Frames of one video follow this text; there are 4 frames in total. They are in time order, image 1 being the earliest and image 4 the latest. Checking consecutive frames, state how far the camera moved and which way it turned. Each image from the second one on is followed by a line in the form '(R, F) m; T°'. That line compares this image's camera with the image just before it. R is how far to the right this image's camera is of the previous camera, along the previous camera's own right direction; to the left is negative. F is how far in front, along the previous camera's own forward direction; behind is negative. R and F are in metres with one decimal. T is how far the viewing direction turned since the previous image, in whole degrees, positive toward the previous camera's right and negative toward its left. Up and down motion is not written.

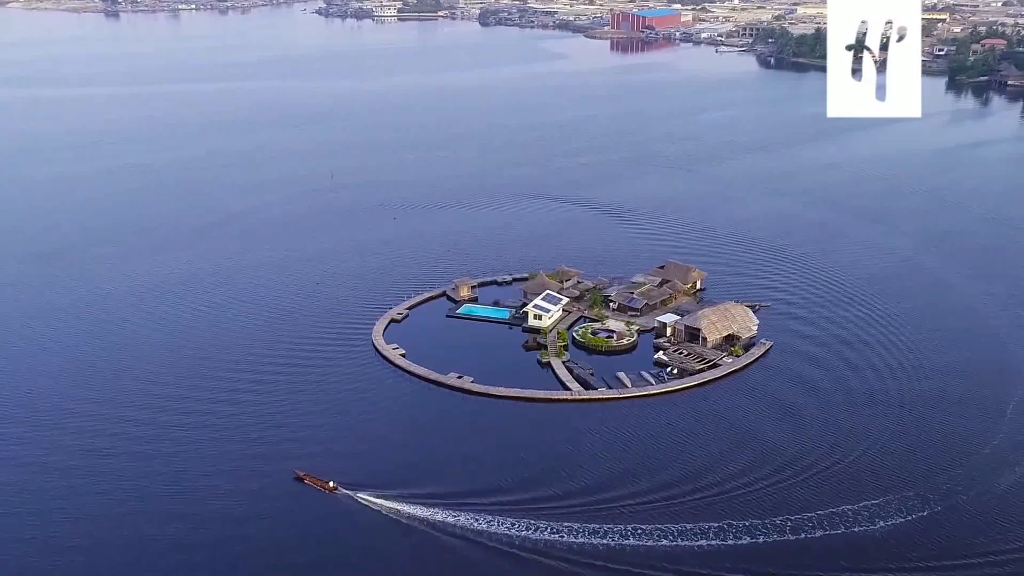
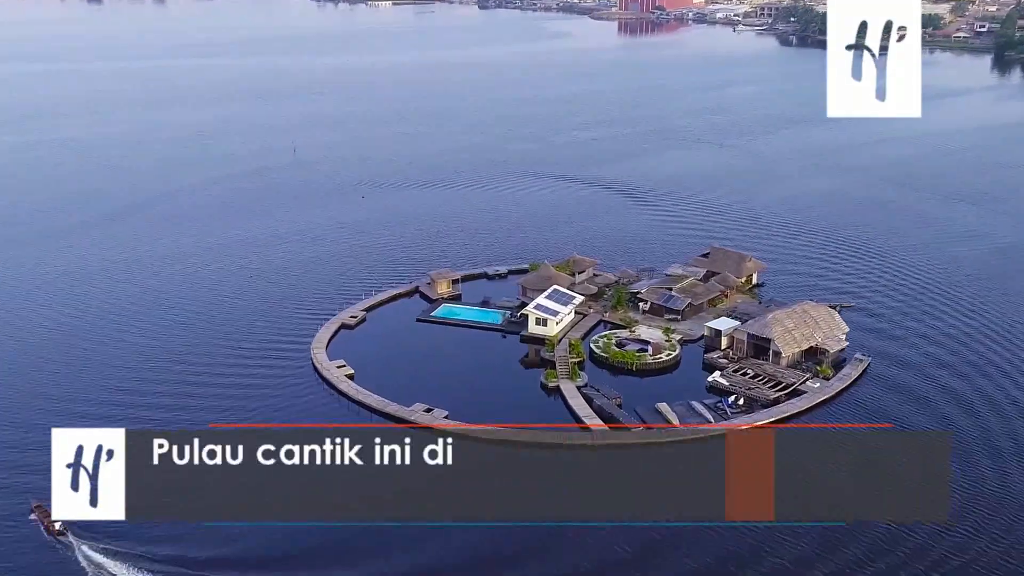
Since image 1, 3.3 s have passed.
(+0.1, +3.8) m; 0°
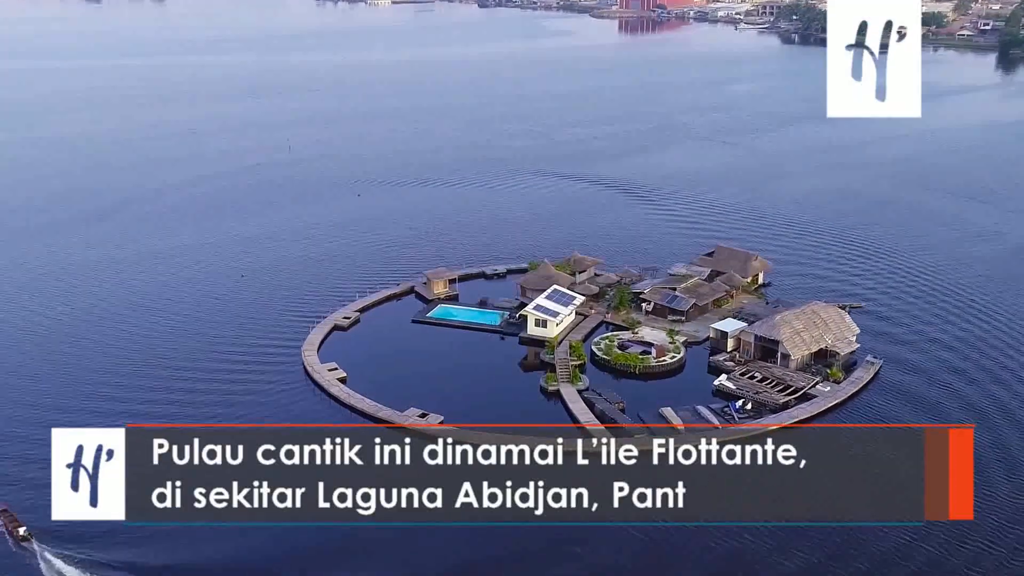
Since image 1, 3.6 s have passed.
(0.0, +0.3) m; 0°
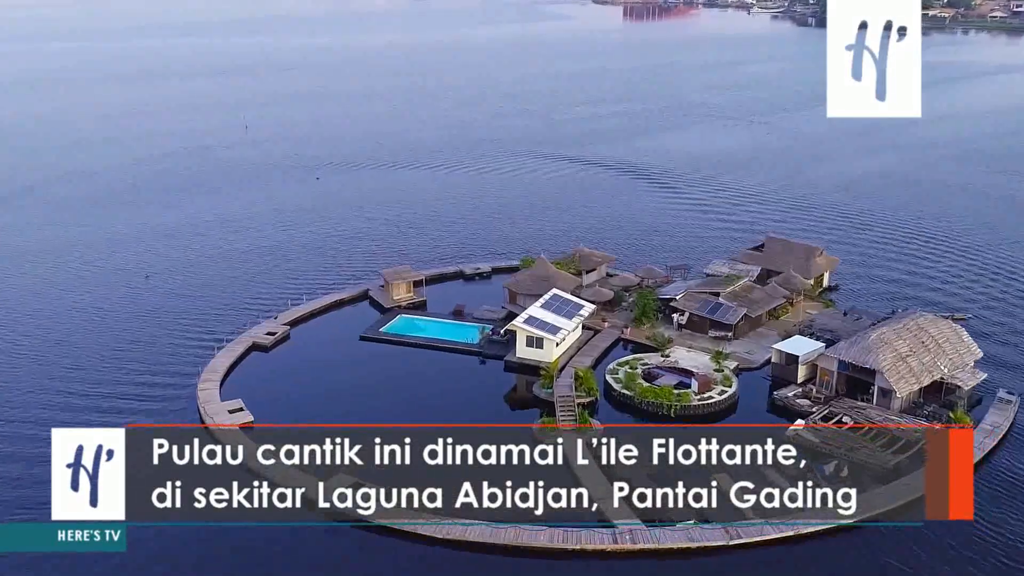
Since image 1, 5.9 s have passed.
(+0.1, +2.7) m; 0°
